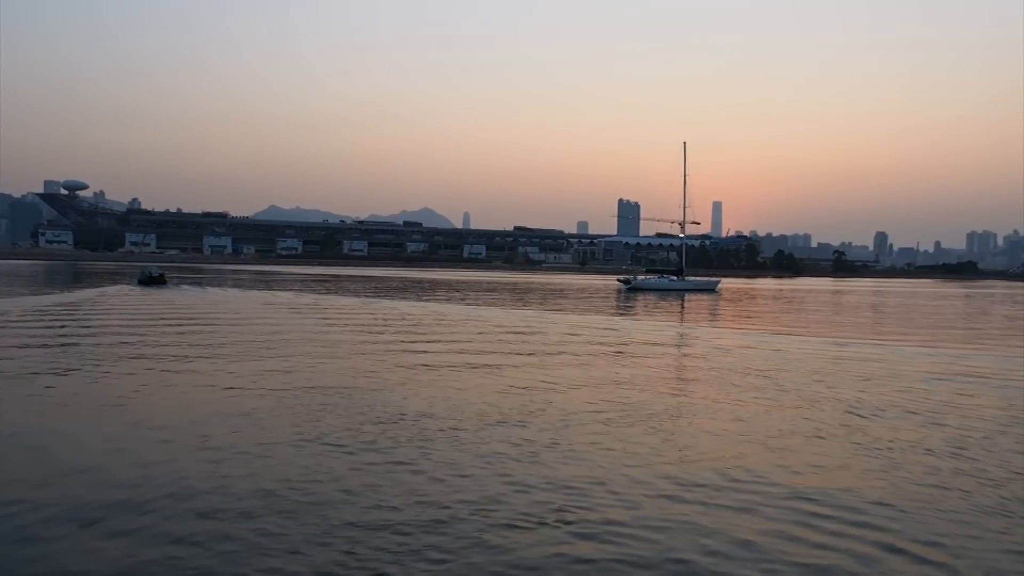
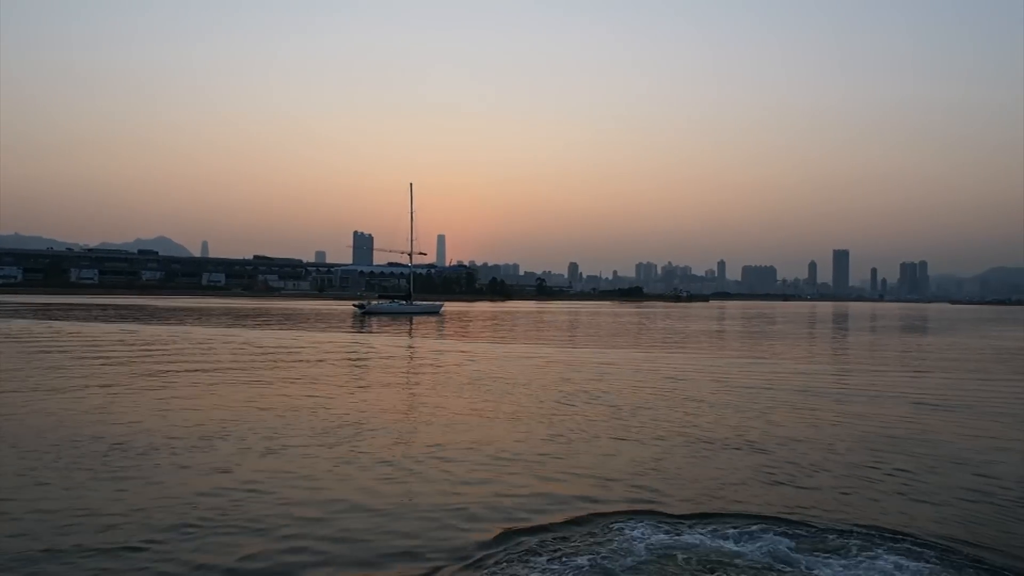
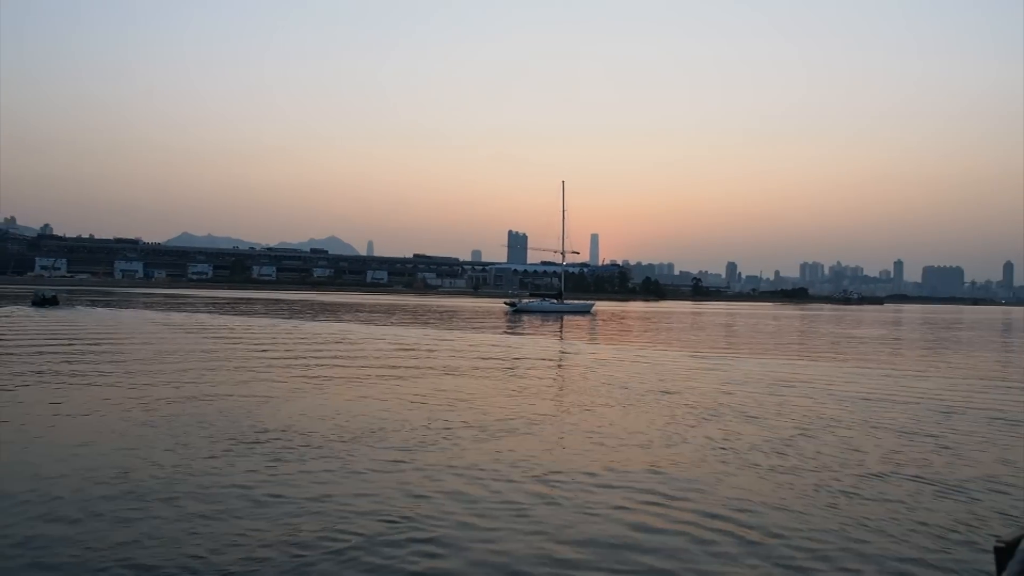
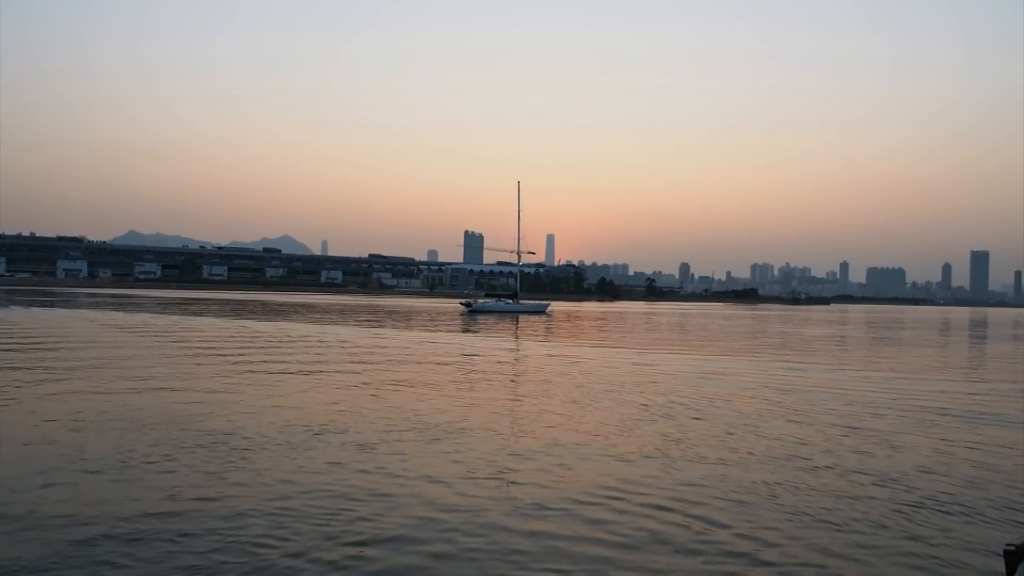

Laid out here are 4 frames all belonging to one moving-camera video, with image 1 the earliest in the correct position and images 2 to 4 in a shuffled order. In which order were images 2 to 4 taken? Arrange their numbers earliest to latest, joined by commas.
3, 4, 2
